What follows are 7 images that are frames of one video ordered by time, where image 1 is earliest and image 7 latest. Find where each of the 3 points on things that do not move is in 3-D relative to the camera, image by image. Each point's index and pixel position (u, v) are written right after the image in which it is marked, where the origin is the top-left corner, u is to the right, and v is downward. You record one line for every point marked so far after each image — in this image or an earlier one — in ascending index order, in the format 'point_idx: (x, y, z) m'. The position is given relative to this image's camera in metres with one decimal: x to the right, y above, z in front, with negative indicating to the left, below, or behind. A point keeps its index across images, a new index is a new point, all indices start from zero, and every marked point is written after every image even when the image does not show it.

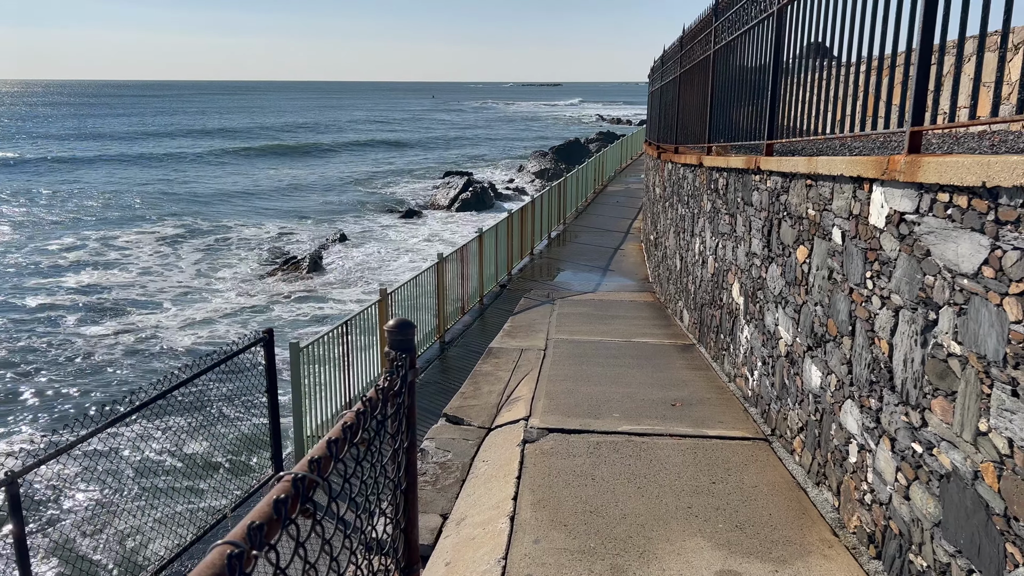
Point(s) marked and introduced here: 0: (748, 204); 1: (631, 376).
0: (+1.8, +0.6, +6.0) m
1: (+0.9, -0.7, +6.4) m
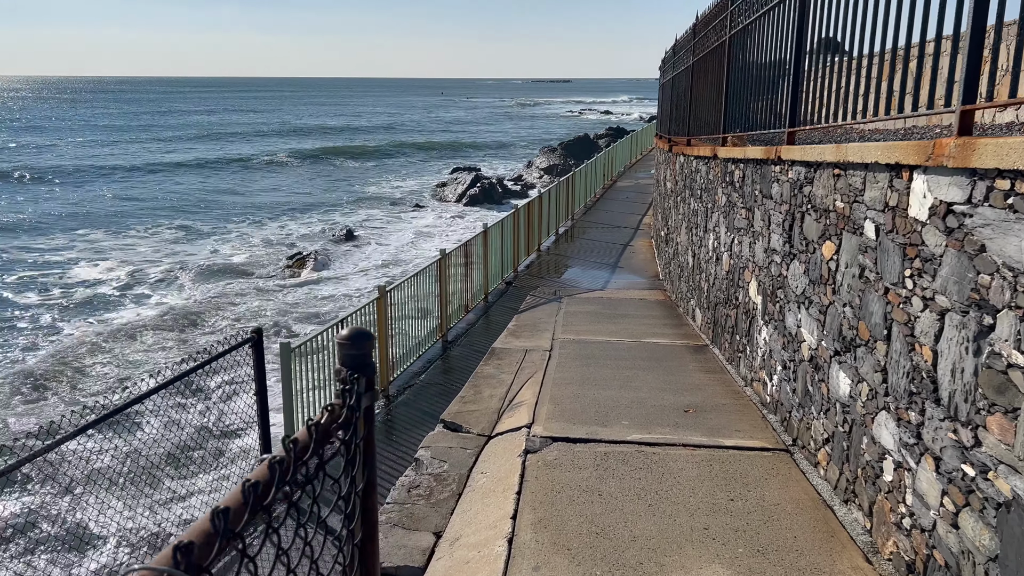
0: (+1.8, +0.6, +5.6) m
1: (+1.0, -0.7, +6.0) m
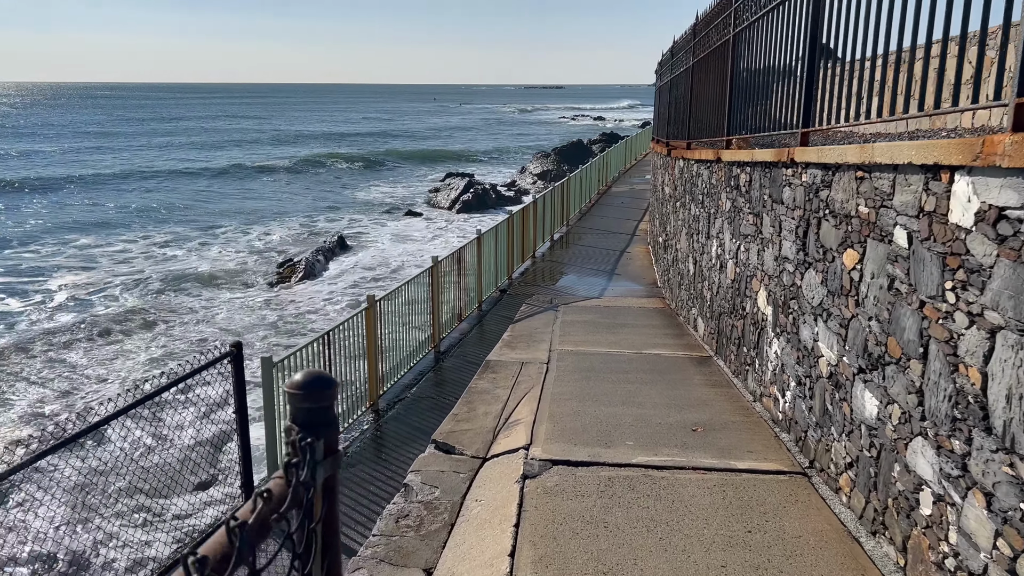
0: (+1.8, +0.6, +5.3) m
1: (+0.9, -0.8, +5.7) m
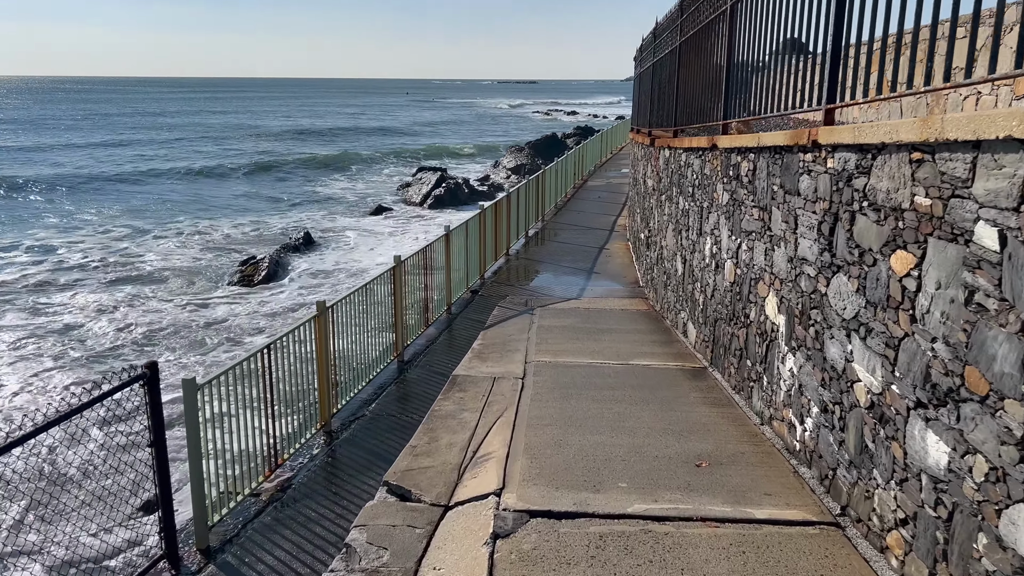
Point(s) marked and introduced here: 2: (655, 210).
0: (+1.6, +0.5, +4.5) m
1: (+0.8, -0.8, +4.9) m
2: (+1.8, +1.0, +9.8) m
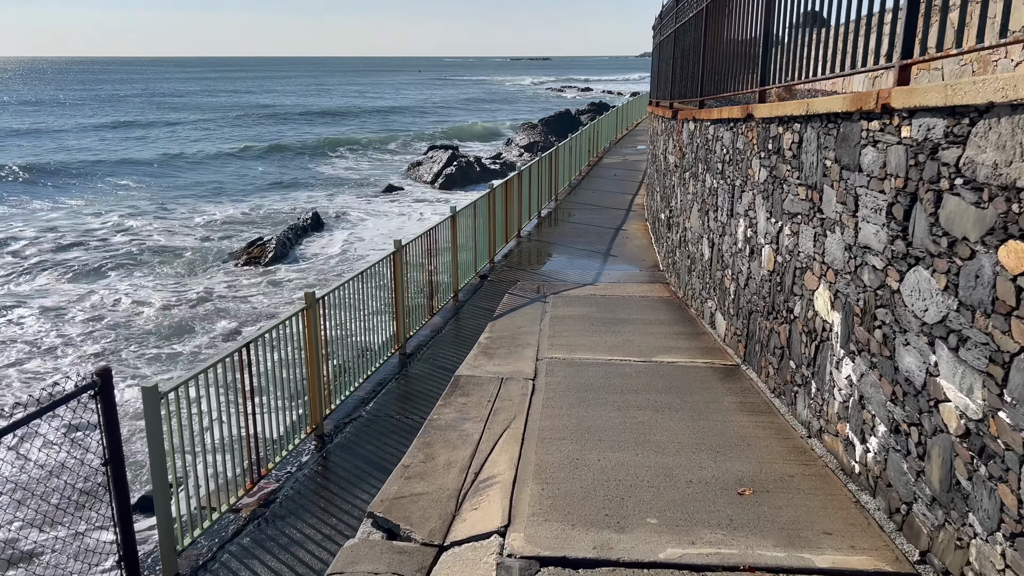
0: (+1.6, +0.6, +3.8) m
1: (+0.8, -0.8, +4.3) m
2: (+1.9, +1.1, +9.1) m
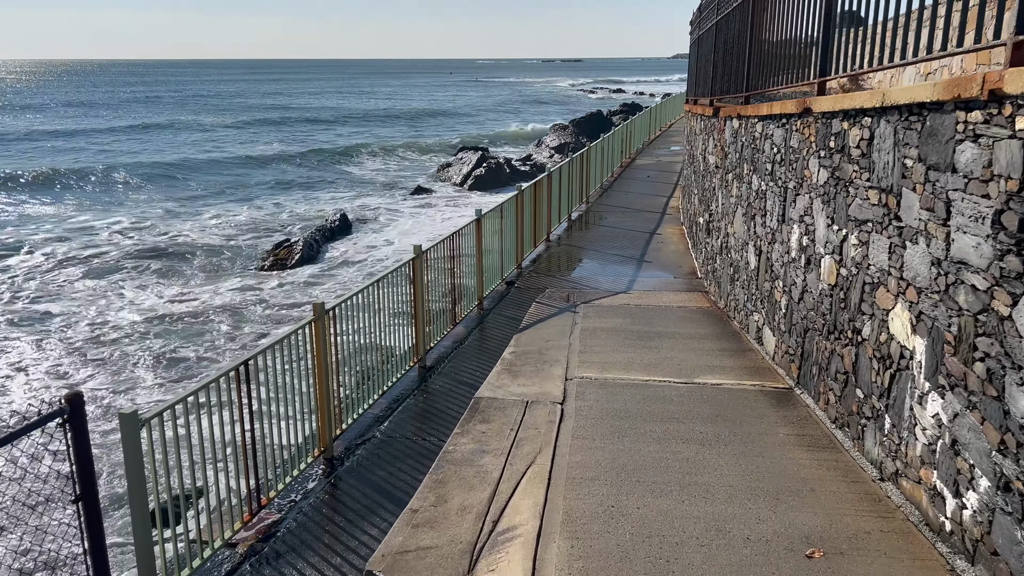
0: (+1.7, +0.5, +3.2) m
1: (+0.9, -0.8, +3.7) m
2: (+2.2, +1.0, +8.5) m
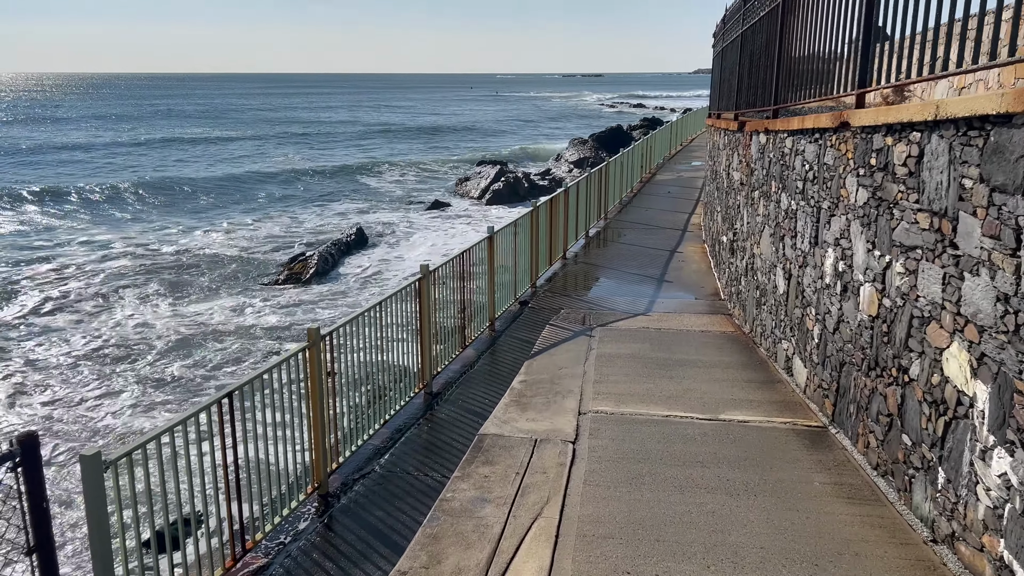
0: (+1.7, +0.3, +2.8) m
1: (+0.9, -1.0, +3.3) m
2: (+2.3, +0.8, +8.0) m
